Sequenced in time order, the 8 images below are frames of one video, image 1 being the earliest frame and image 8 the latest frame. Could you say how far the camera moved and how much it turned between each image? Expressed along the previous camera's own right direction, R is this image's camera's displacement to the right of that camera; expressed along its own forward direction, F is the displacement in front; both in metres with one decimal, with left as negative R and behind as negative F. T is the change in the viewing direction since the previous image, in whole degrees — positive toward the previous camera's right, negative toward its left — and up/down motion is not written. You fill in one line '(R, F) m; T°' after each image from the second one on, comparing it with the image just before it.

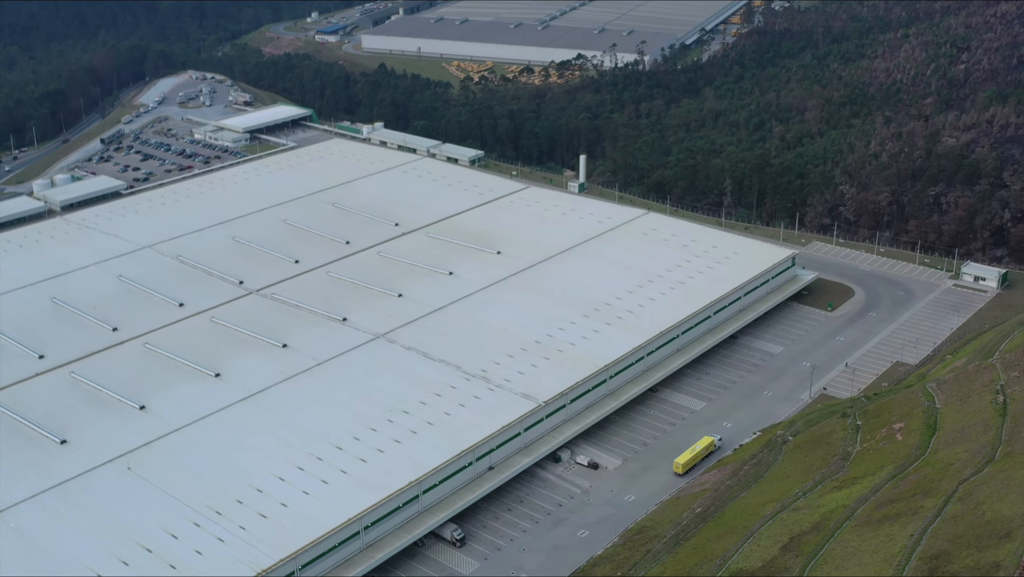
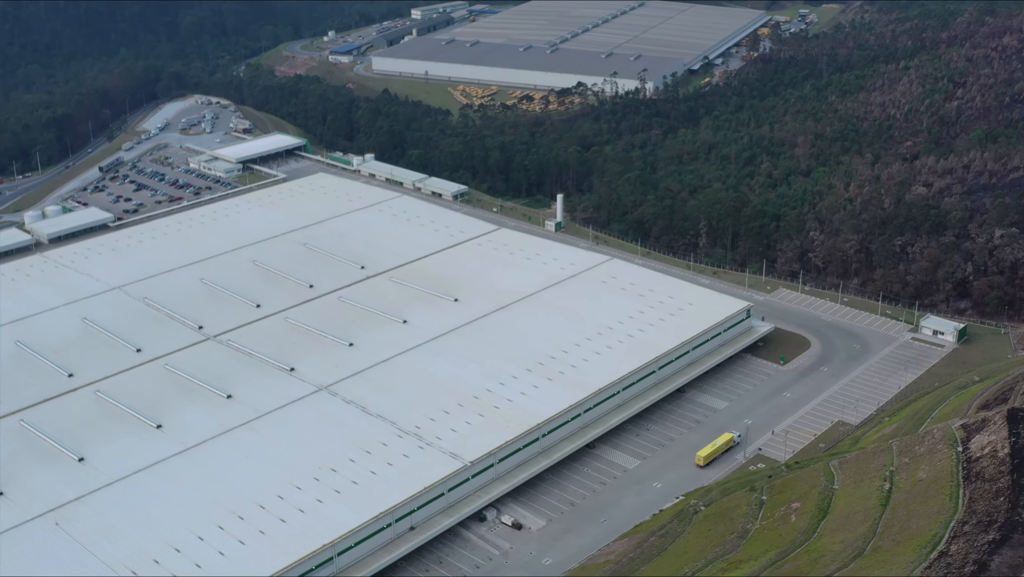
(+5.1, -0.8) m; -2°
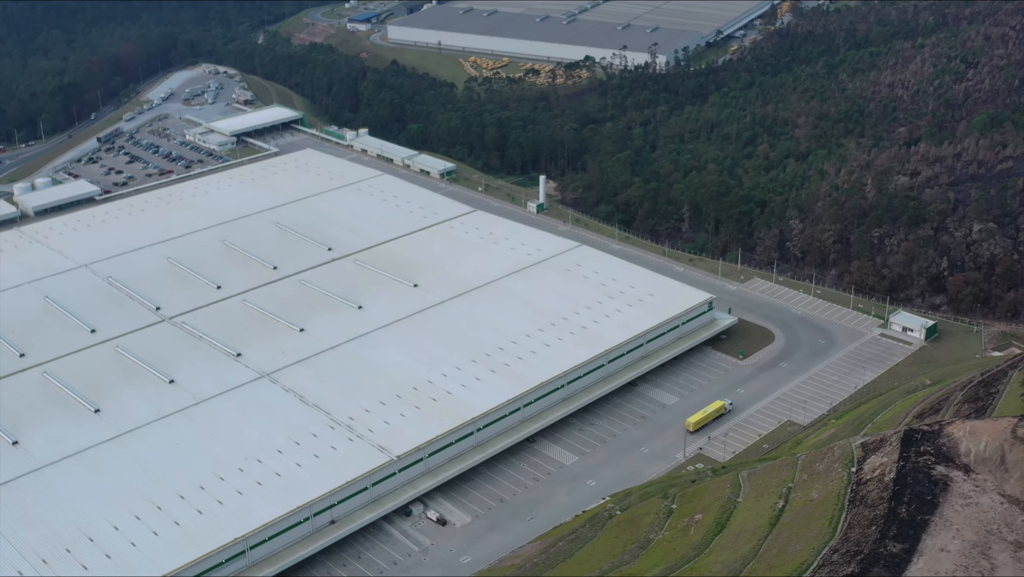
(+5.4, +0.8) m; -3°
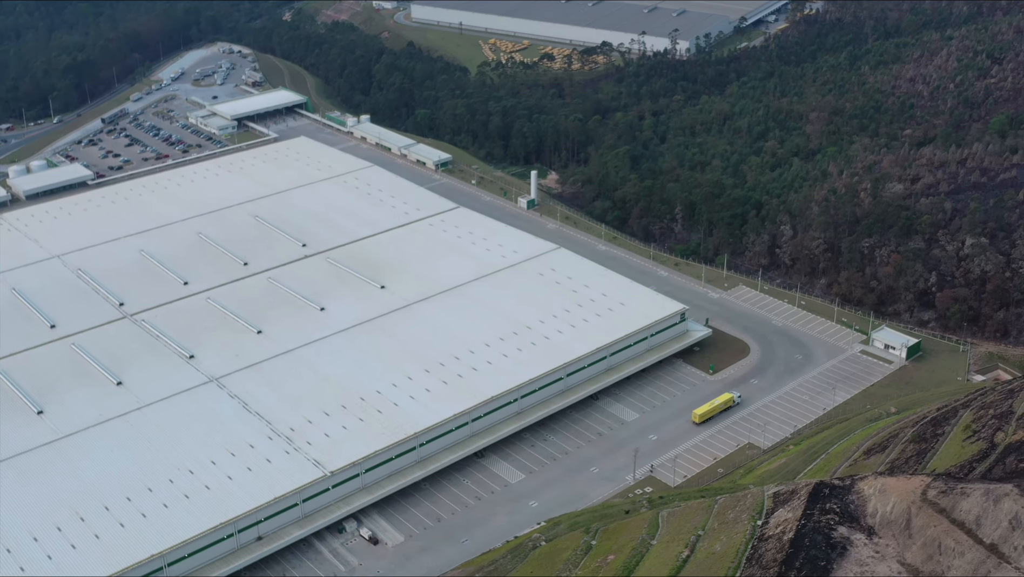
(+4.9, +1.8) m; -3°
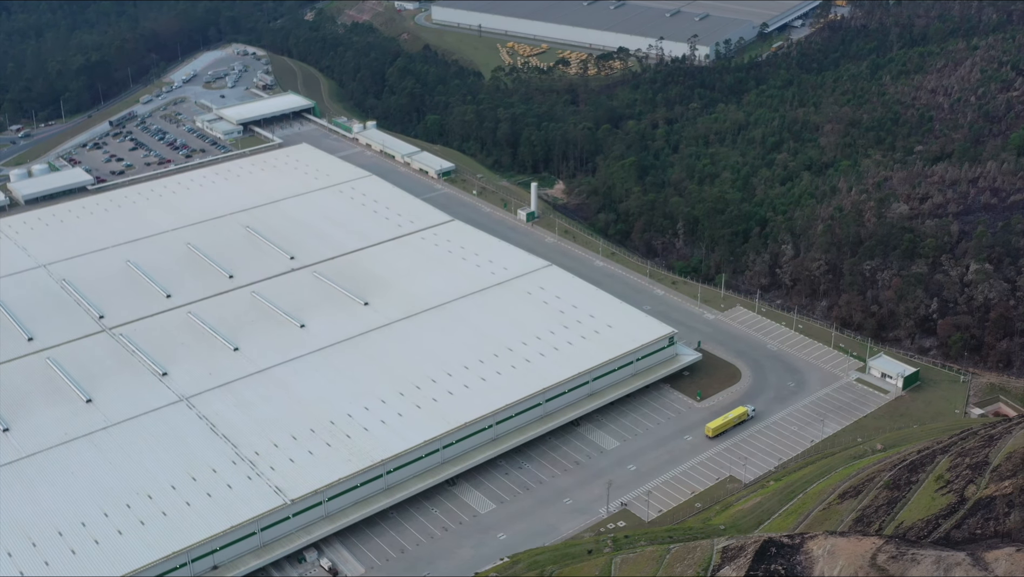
(+3.0, +1.6) m; -2°
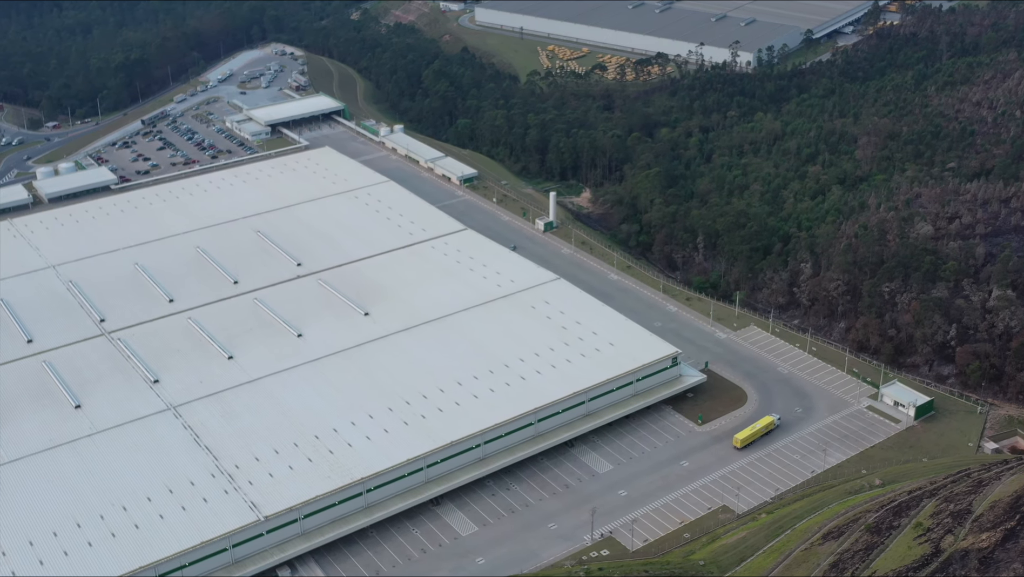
(+3.2, +1.5) m; -3°
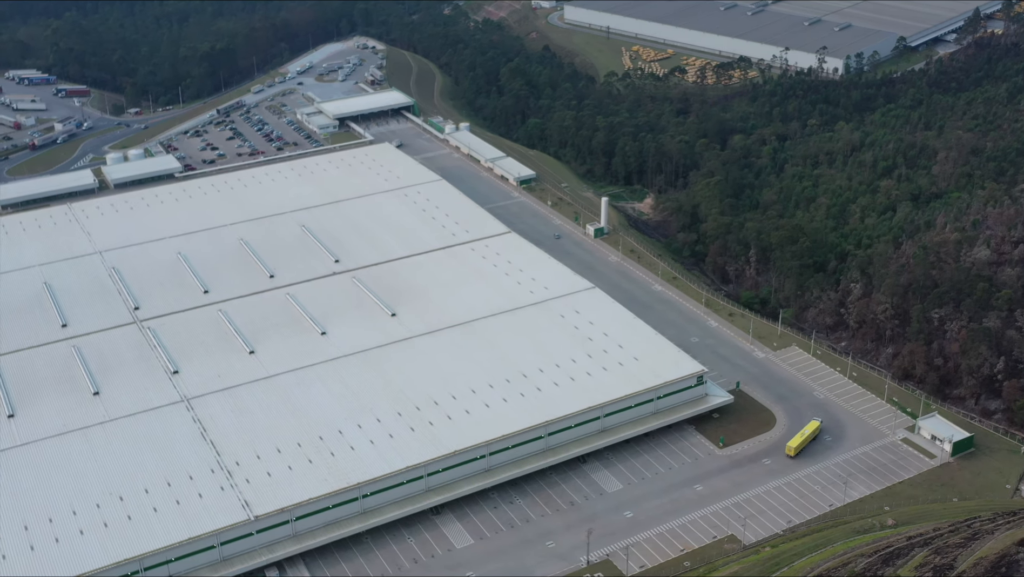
(+4.4, +1.5) m; -6°
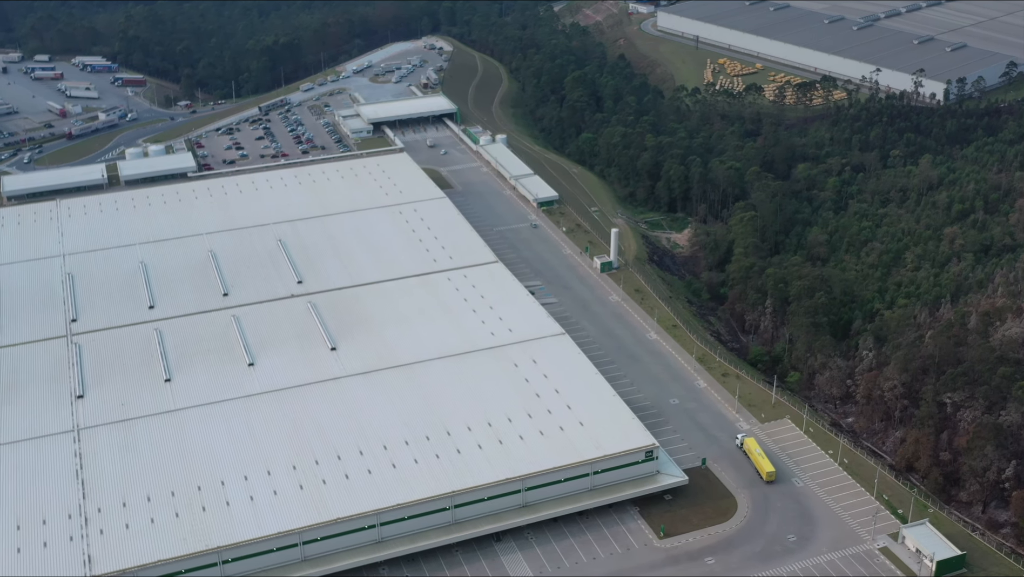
(+9.4, +7.3) m; -8°
